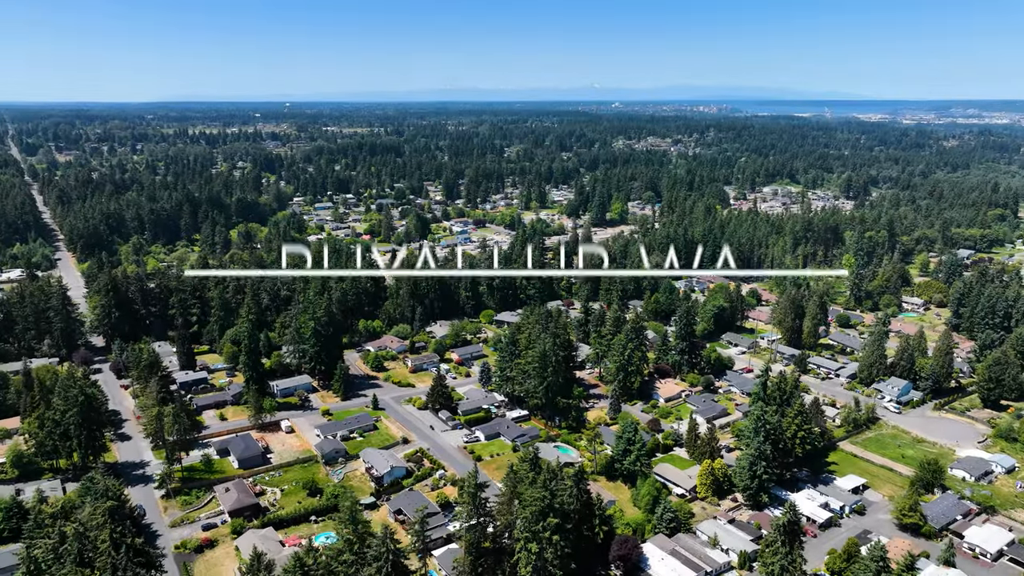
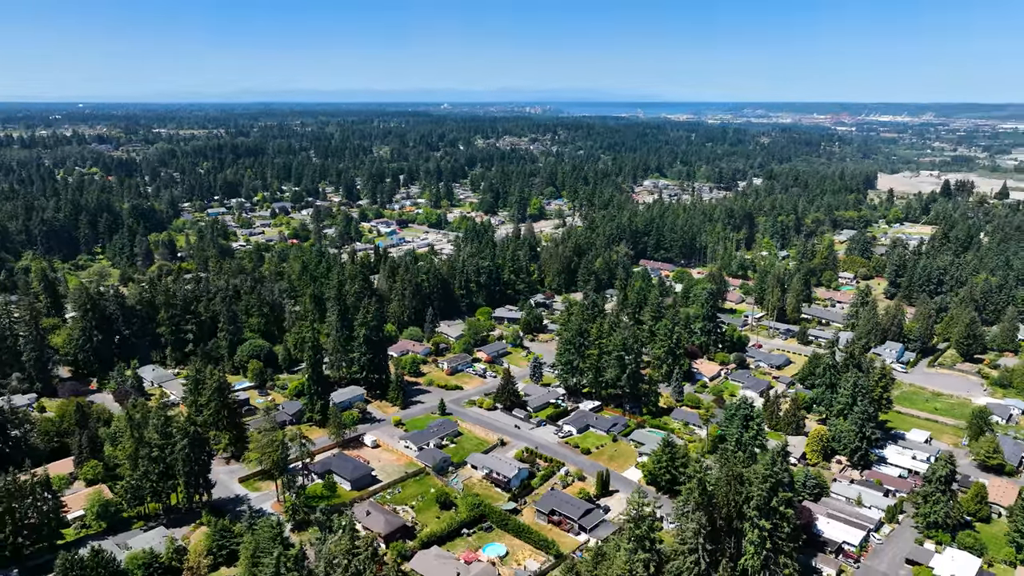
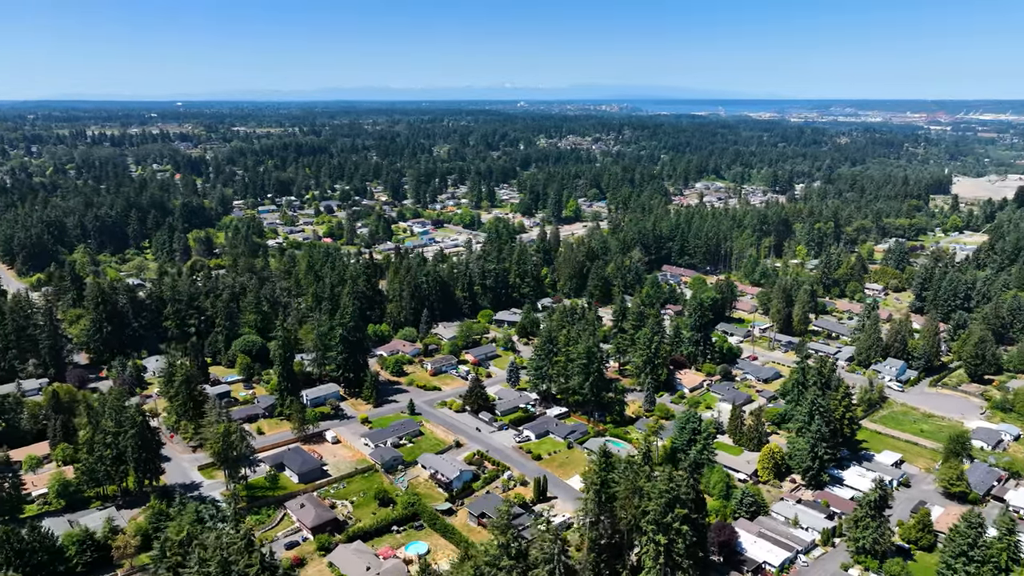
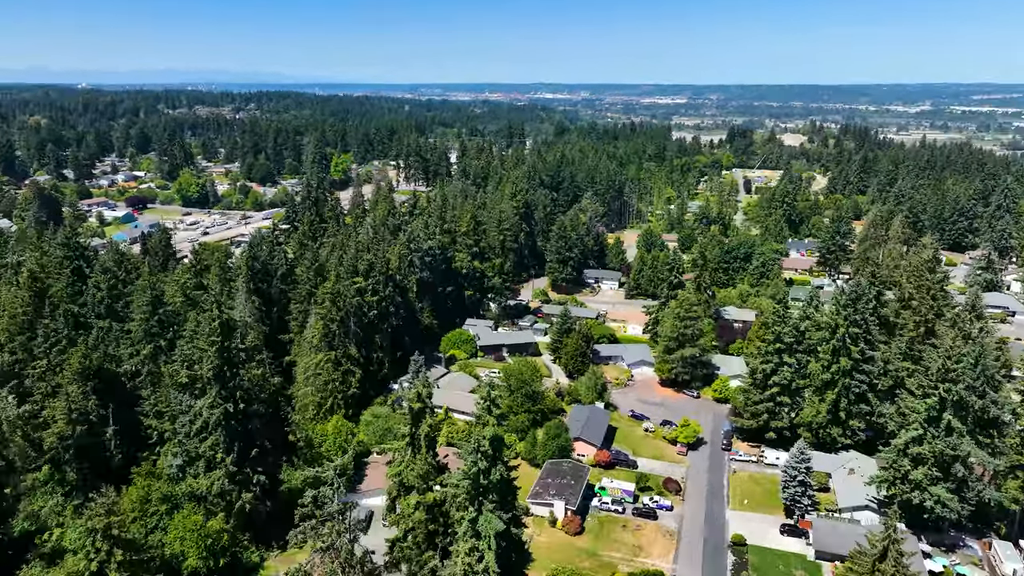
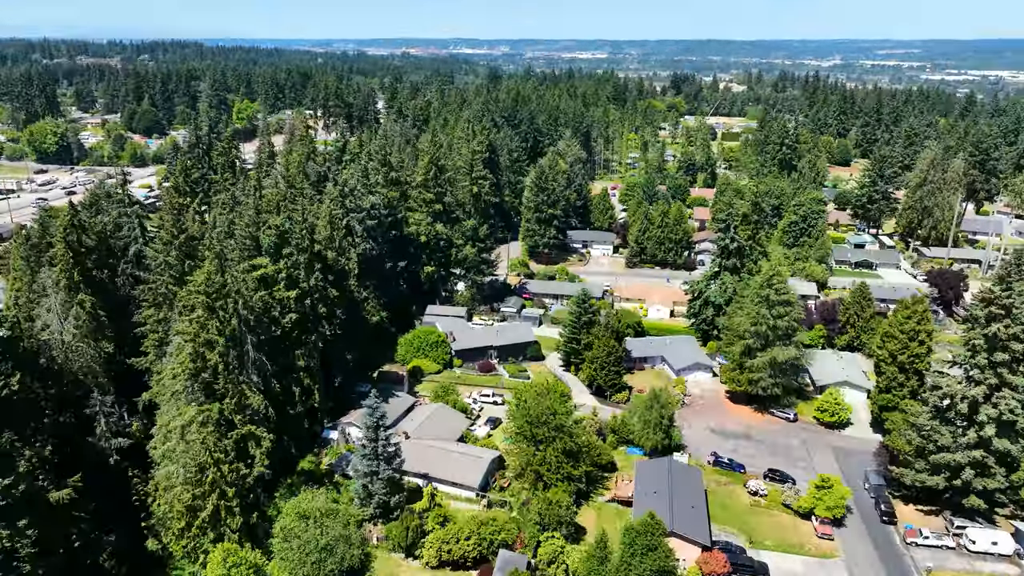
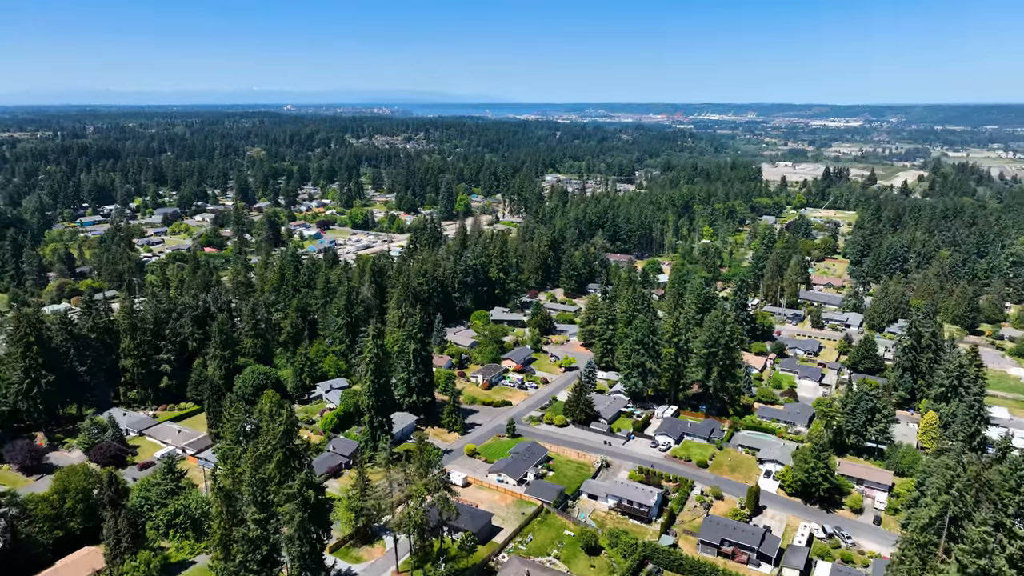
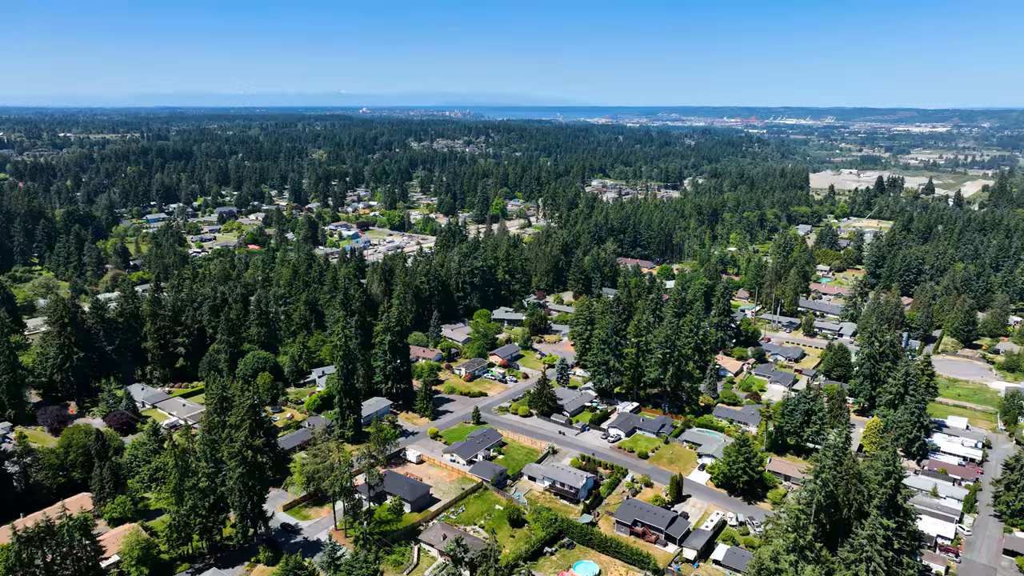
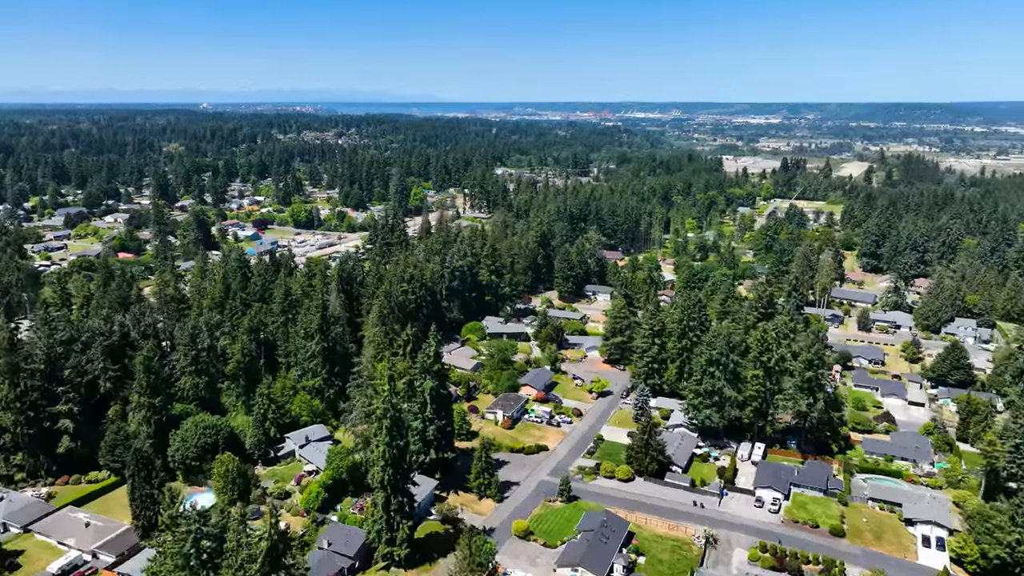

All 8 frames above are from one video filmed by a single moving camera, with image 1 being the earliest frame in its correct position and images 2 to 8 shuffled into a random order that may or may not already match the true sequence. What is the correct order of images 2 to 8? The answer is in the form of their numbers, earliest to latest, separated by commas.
3, 2, 7, 6, 8, 4, 5
